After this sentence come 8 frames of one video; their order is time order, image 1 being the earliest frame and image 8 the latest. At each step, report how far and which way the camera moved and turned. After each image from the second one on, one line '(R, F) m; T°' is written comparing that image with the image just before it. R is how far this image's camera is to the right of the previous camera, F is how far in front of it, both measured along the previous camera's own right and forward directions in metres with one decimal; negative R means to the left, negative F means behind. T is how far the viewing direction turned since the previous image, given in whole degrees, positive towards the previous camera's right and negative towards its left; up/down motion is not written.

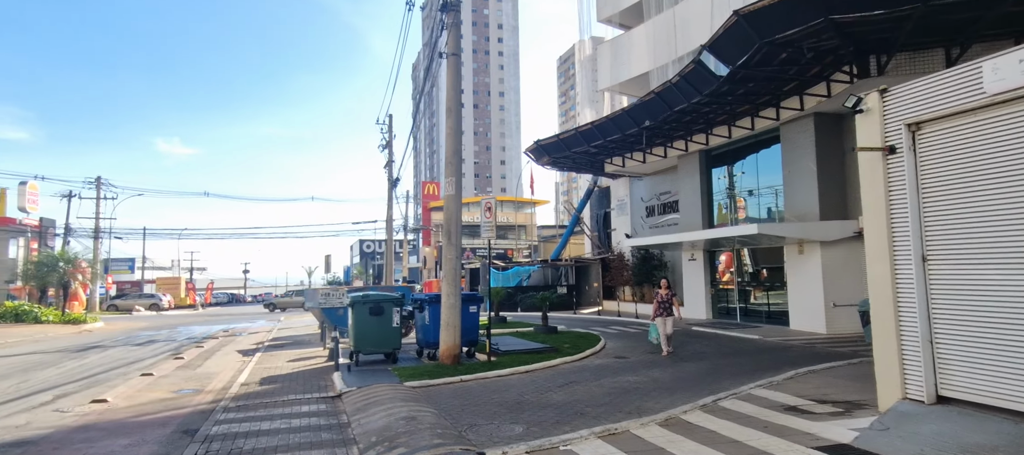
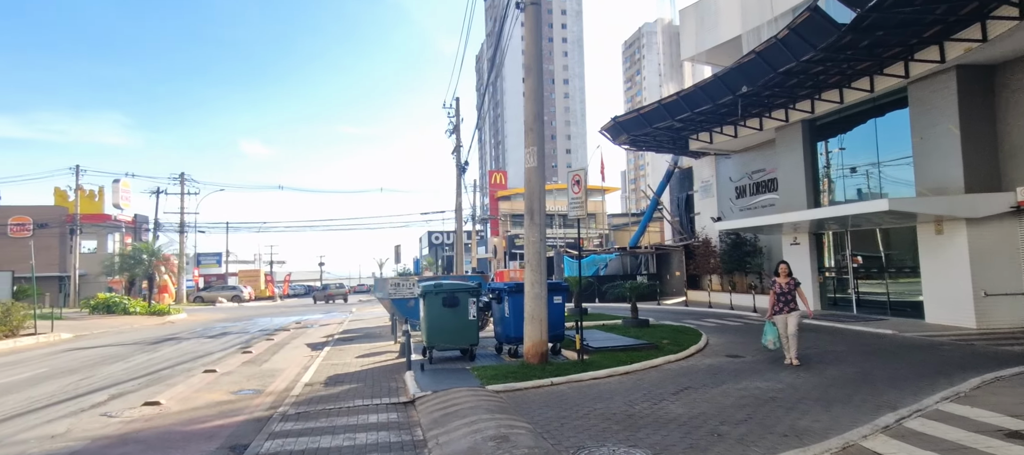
(-0.4, +1.5) m; -6°
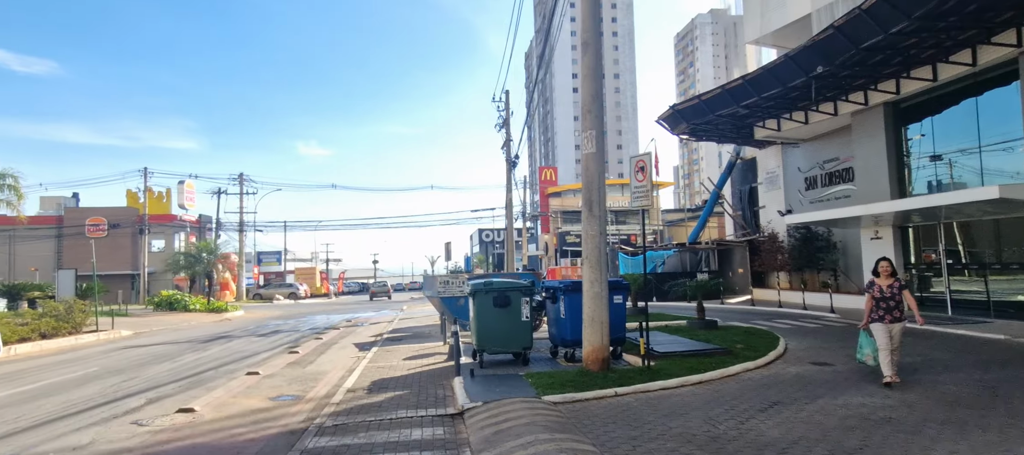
(-0.1, +0.9) m; -5°
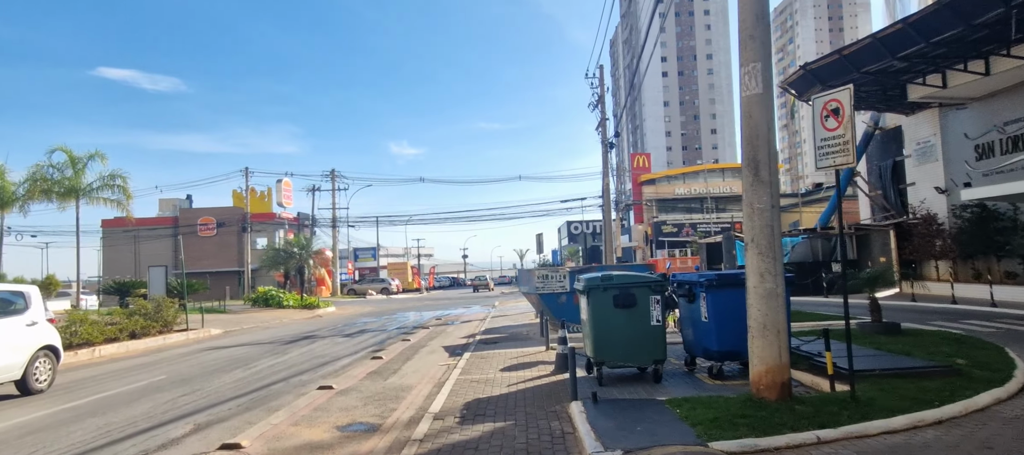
(-0.5, +2.2) m; -8°
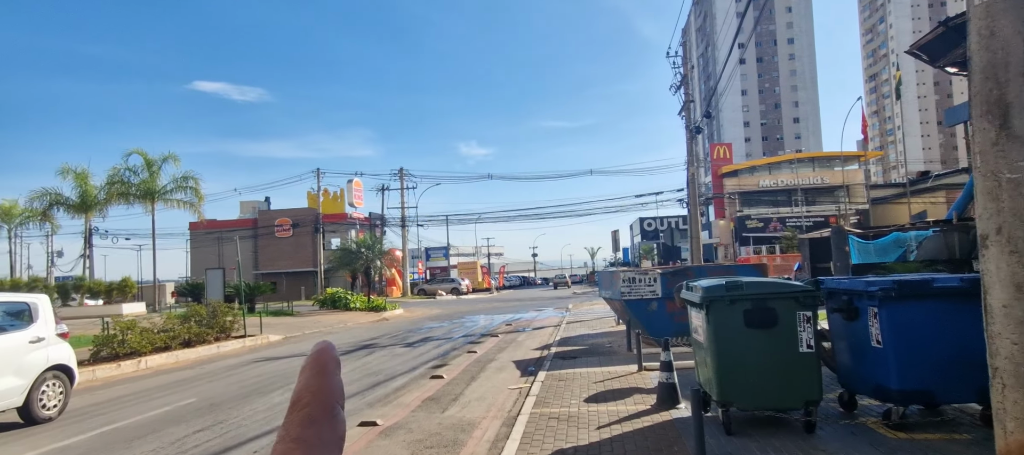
(-0.2, +2.1) m; -7°
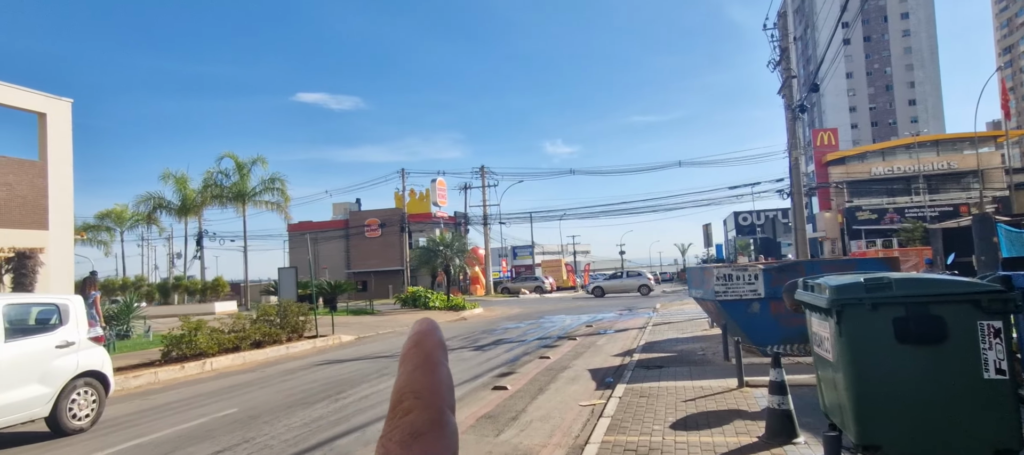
(+0.2, +1.4) m; -8°
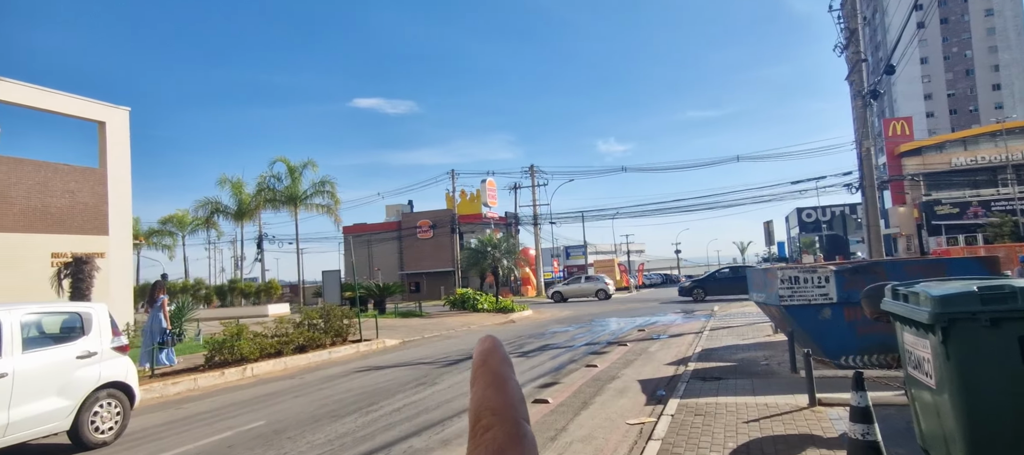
(+0.2, +0.7) m; -5°
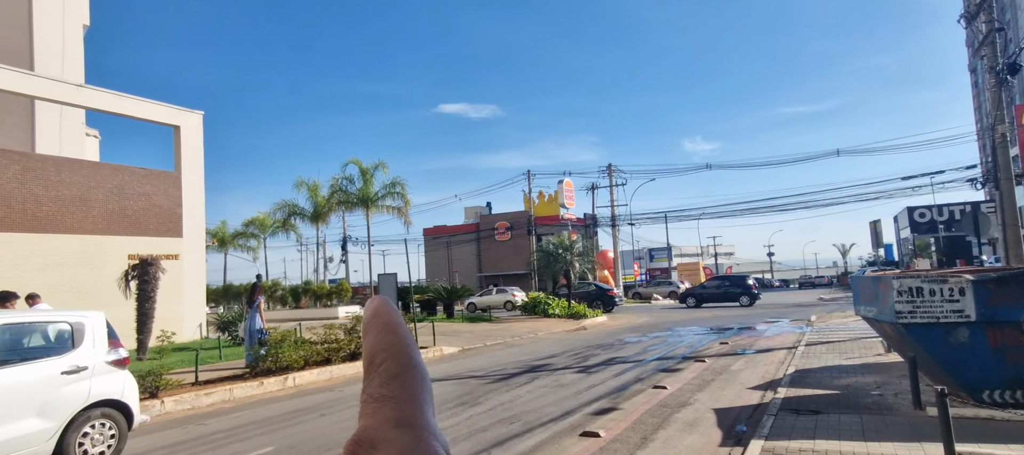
(+0.5, +1.4) m; -8°
